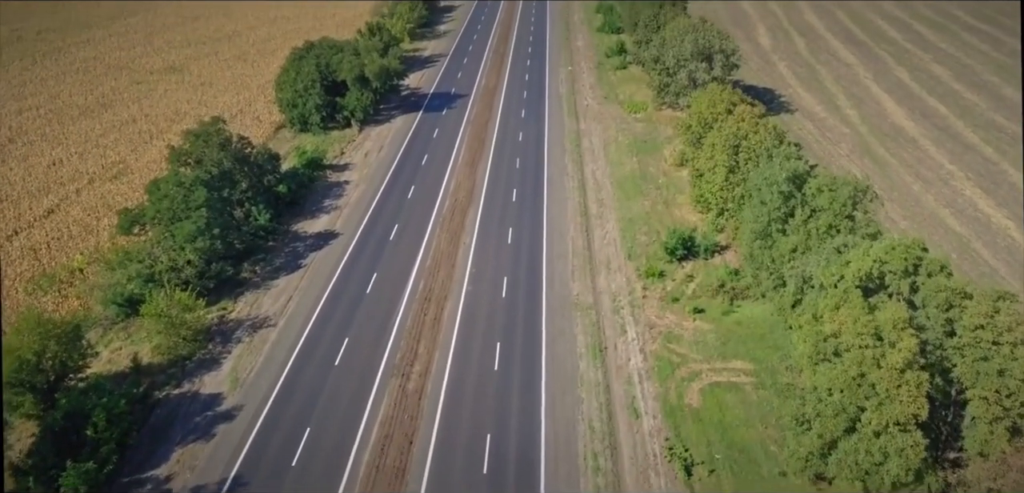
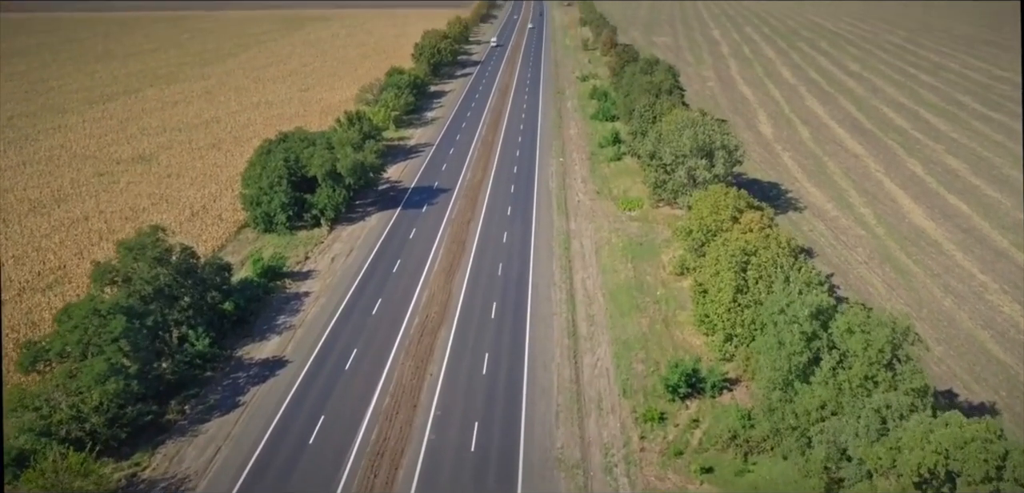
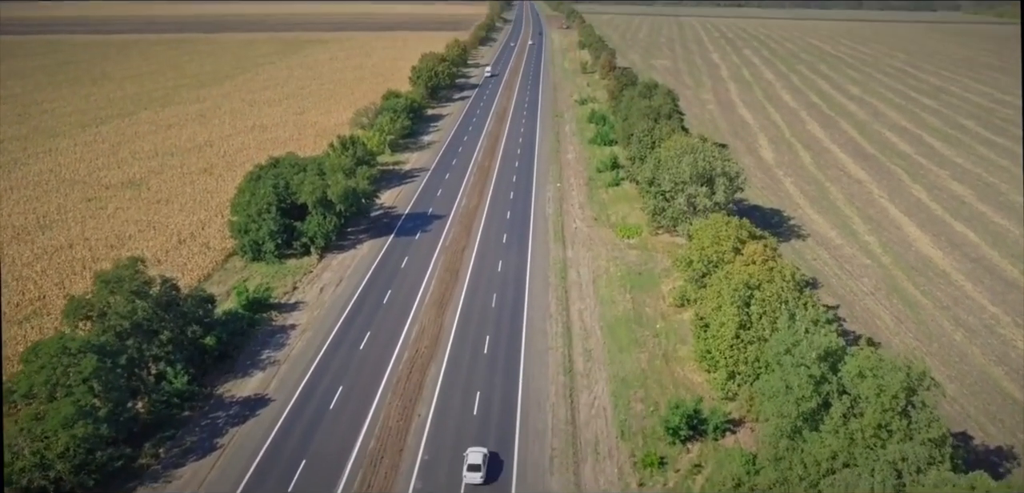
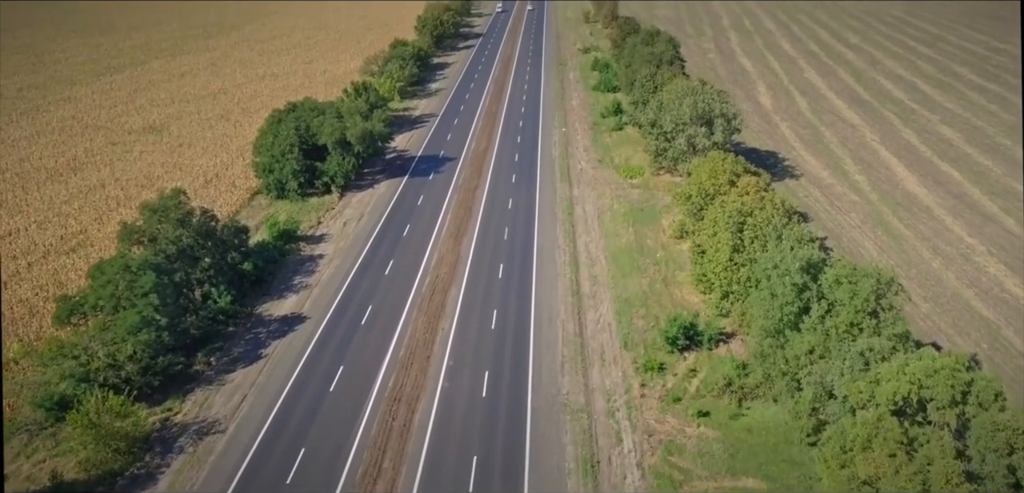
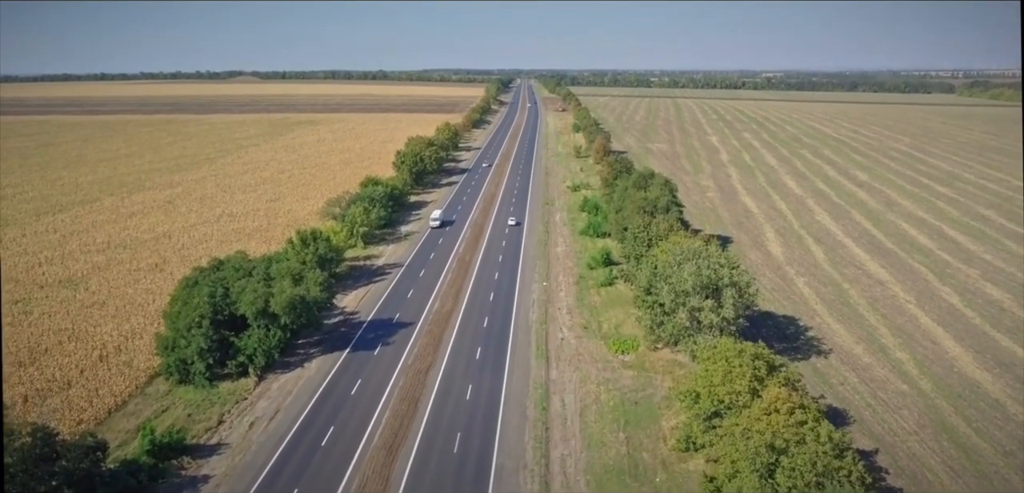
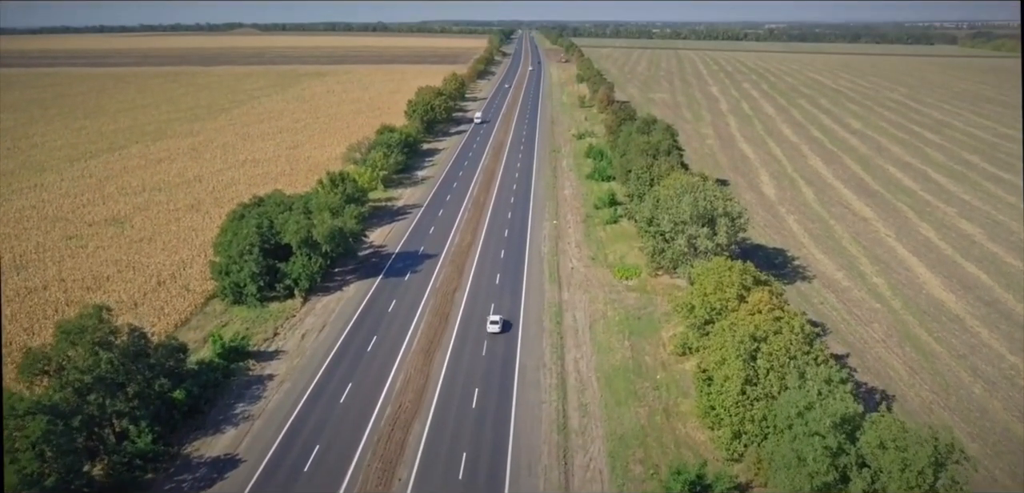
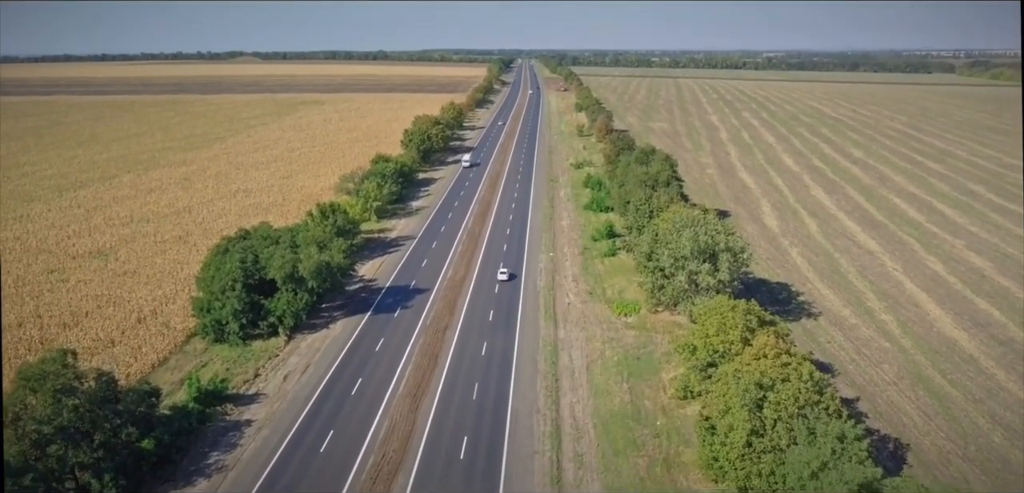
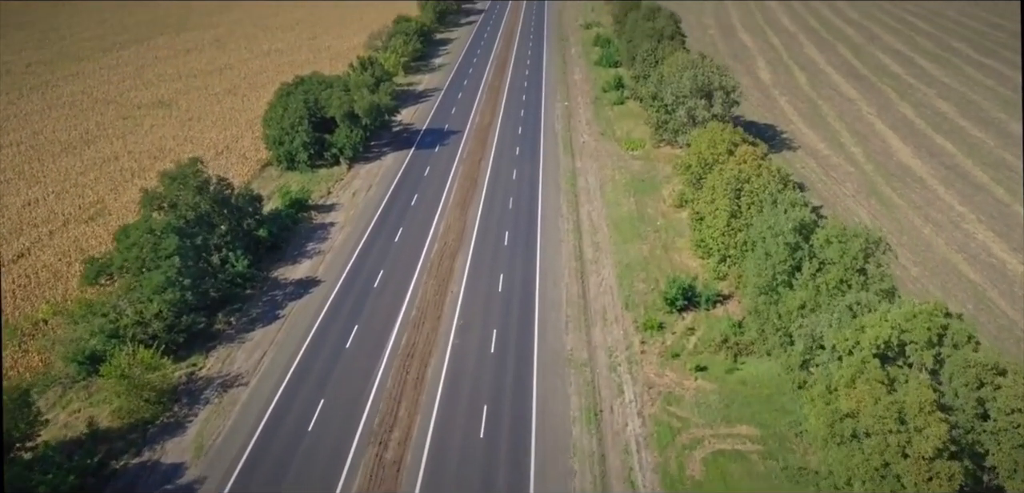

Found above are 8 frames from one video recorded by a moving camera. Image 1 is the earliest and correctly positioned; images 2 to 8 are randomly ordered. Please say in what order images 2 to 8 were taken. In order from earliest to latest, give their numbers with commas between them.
8, 4, 2, 3, 6, 7, 5
